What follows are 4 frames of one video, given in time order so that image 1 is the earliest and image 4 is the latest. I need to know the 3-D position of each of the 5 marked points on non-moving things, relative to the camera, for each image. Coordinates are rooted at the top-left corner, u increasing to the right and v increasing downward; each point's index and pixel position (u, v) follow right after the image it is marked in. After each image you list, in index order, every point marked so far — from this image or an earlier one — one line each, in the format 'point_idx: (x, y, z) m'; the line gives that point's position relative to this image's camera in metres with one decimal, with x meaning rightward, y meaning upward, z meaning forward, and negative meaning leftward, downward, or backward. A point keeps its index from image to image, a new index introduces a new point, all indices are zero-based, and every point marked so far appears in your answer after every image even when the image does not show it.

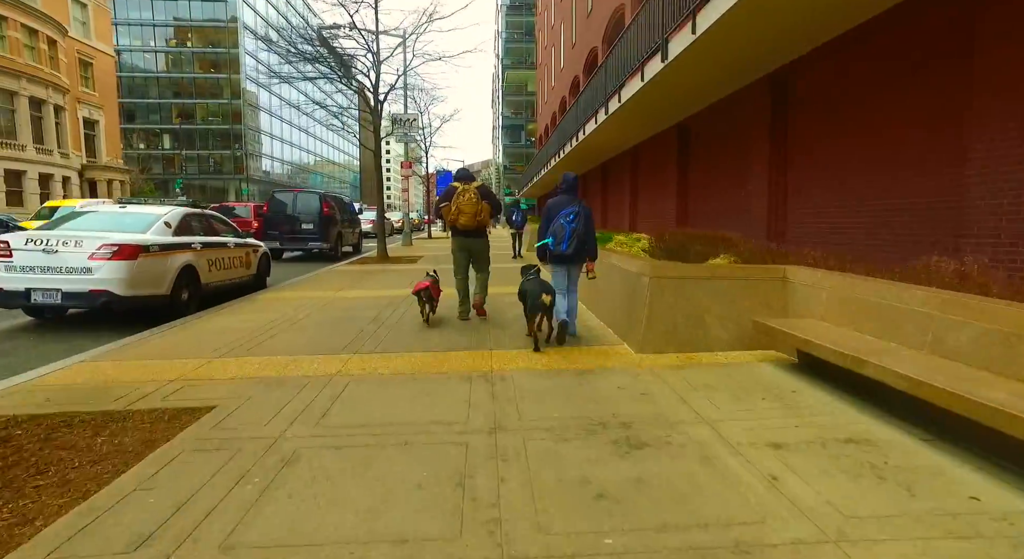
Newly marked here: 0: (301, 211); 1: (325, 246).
0: (-5.9, +1.9, +14.0) m
1: (-5.2, +0.9, +14.0) m
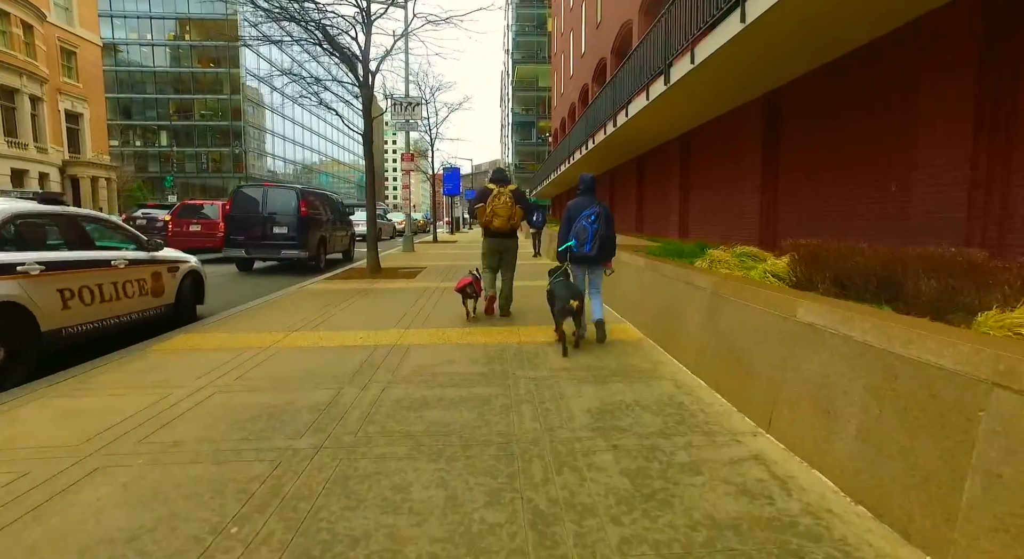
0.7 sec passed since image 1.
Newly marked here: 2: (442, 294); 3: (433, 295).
0: (-5.4, +1.5, +11.3) m
1: (-4.7, +0.5, +11.4) m
2: (-1.2, -0.2, +8.6) m
3: (-1.3, -0.2, +8.4) m
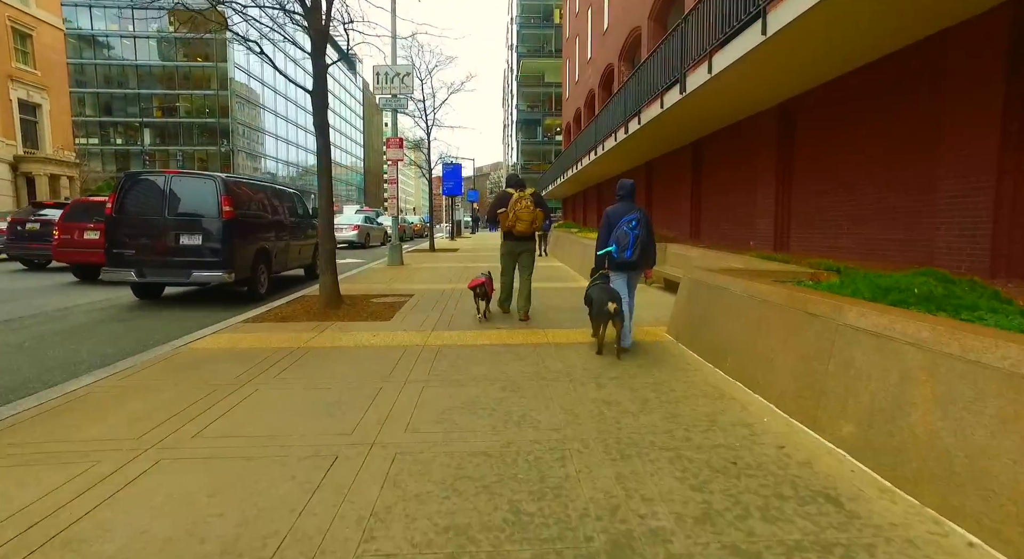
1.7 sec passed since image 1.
0: (-4.9, +1.0, +7.7) m
1: (-4.3, 0.0, +7.7) m
2: (-0.8, -0.7, +4.9) m
3: (-0.9, -0.7, +4.7) m
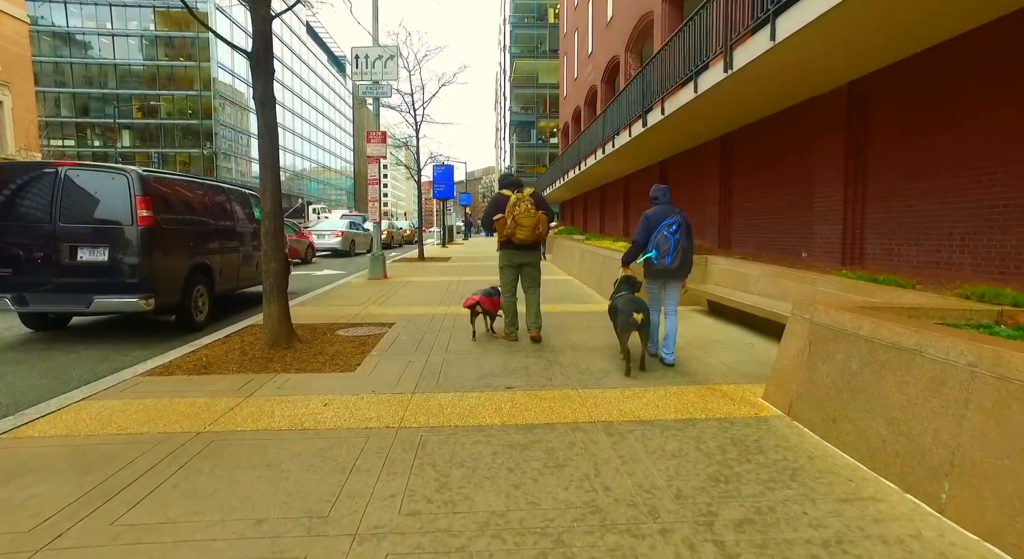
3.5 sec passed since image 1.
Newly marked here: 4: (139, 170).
0: (-4.8, +0.7, +5.8) m
1: (-4.2, -0.3, +5.9) m
2: (-0.6, -1.0, +3.1) m
3: (-0.7, -1.0, +2.9) m
4: (-4.4, +1.3, +6.1) m
